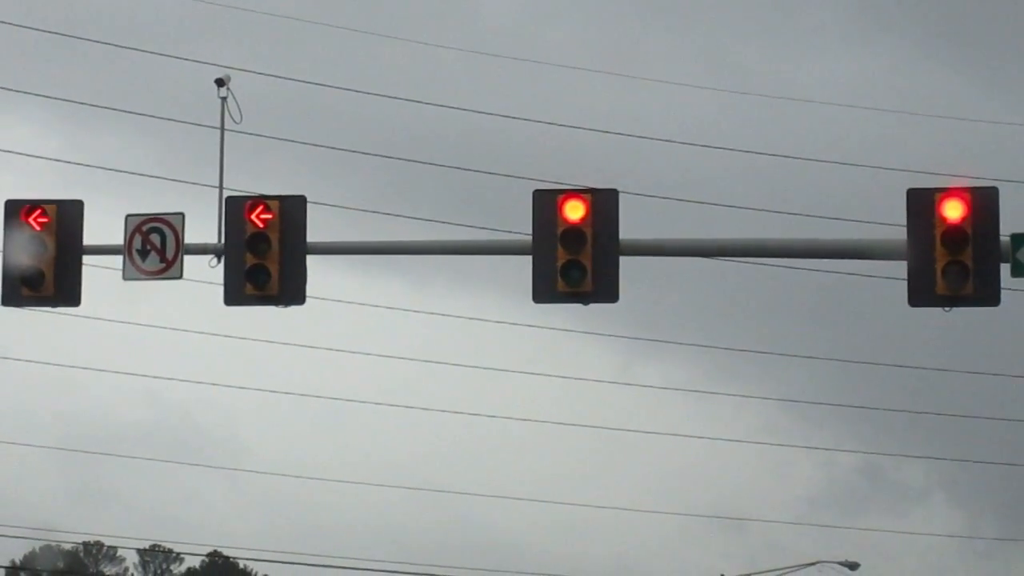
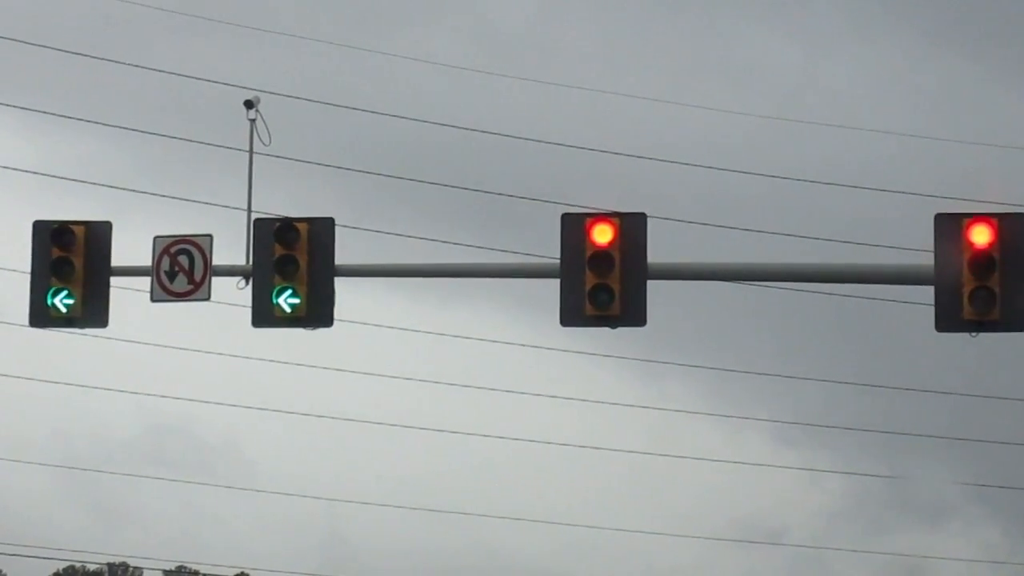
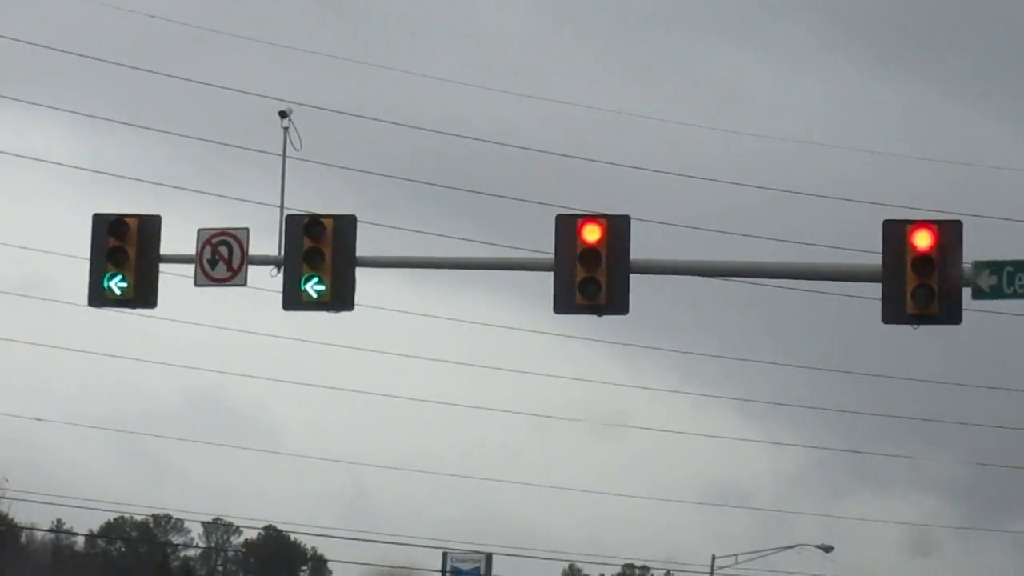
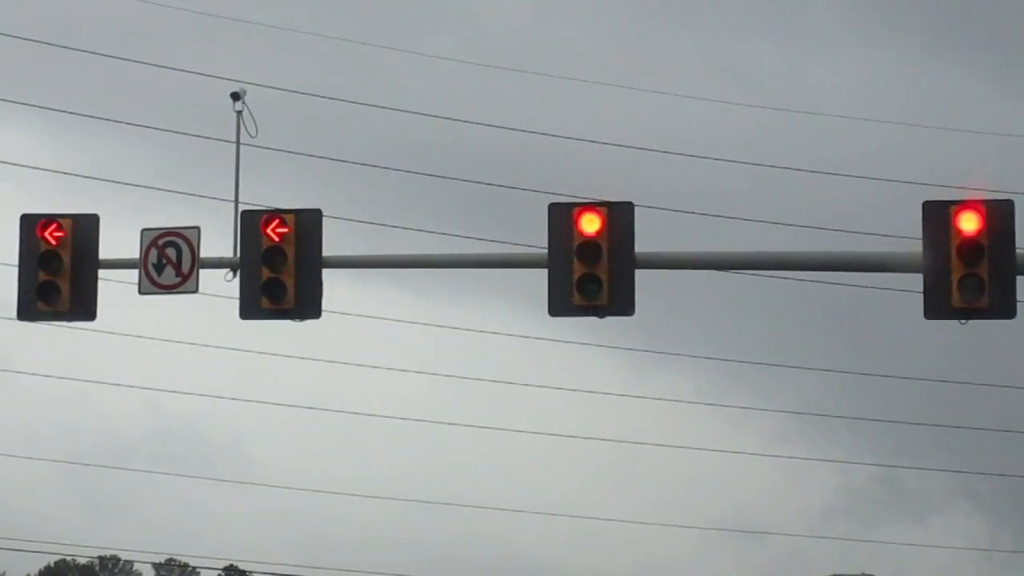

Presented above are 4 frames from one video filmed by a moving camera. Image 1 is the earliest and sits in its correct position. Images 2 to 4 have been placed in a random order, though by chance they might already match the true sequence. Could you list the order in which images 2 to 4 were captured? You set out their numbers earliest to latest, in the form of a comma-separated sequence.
4, 2, 3
